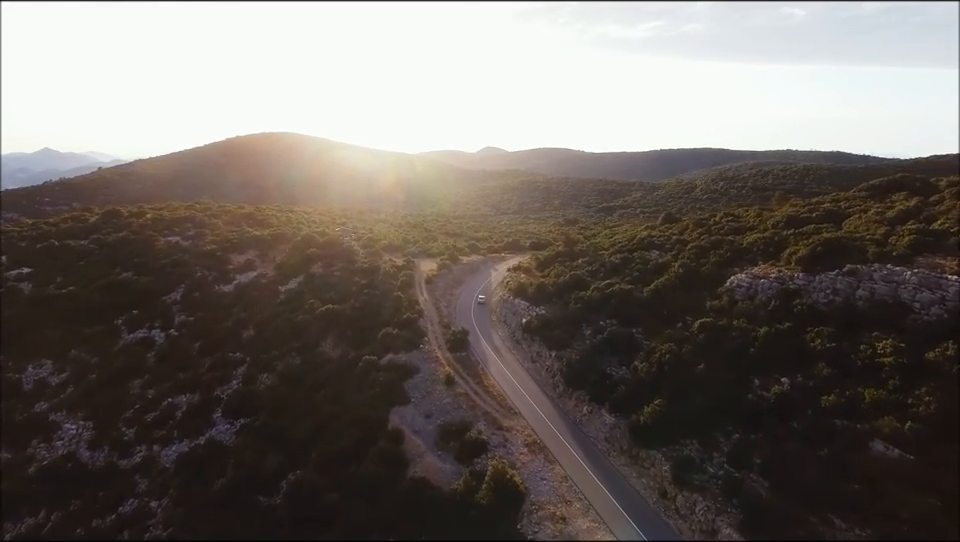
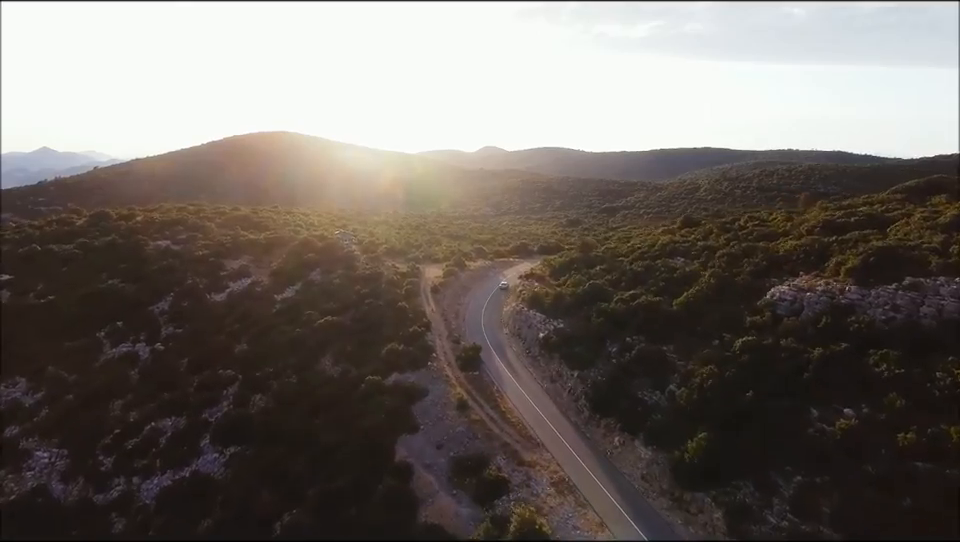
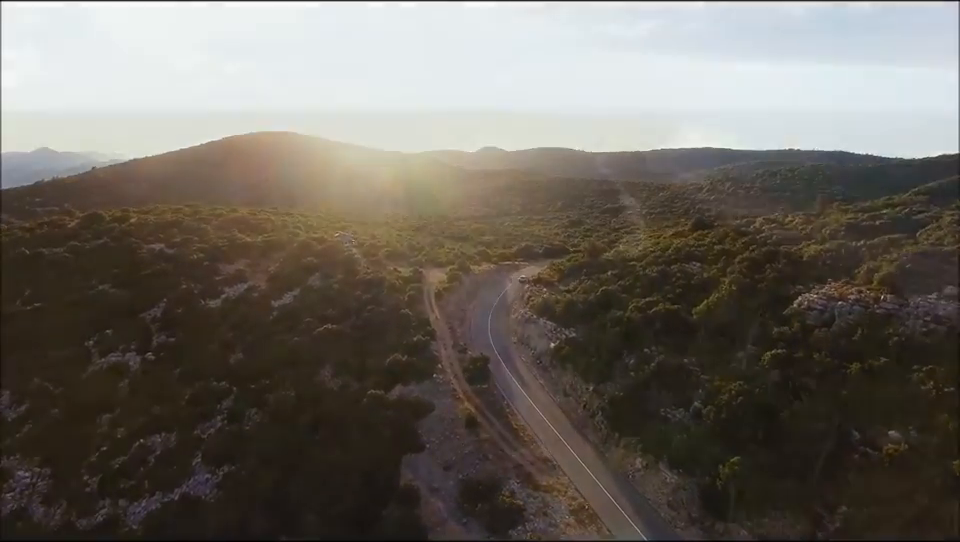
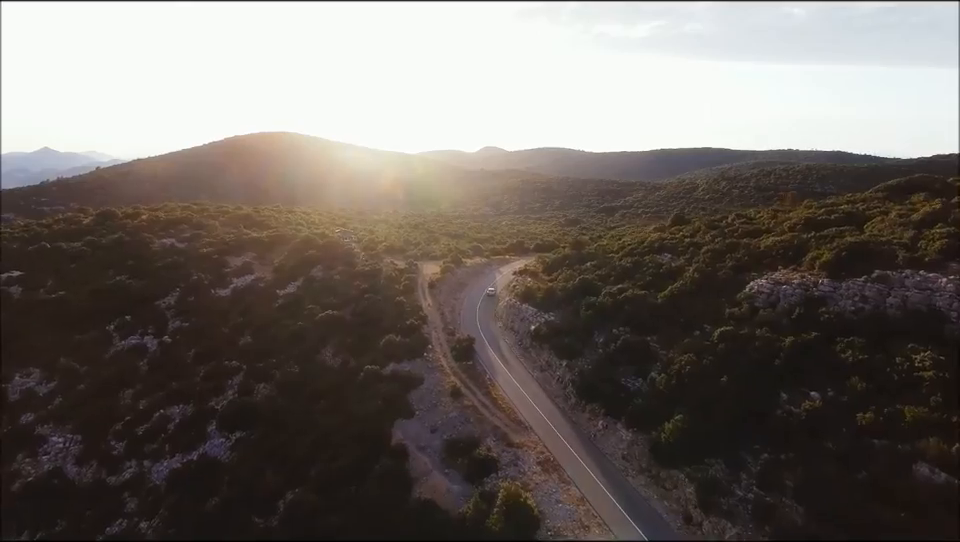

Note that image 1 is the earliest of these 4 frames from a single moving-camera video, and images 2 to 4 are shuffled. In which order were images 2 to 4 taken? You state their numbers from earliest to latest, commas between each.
4, 2, 3
